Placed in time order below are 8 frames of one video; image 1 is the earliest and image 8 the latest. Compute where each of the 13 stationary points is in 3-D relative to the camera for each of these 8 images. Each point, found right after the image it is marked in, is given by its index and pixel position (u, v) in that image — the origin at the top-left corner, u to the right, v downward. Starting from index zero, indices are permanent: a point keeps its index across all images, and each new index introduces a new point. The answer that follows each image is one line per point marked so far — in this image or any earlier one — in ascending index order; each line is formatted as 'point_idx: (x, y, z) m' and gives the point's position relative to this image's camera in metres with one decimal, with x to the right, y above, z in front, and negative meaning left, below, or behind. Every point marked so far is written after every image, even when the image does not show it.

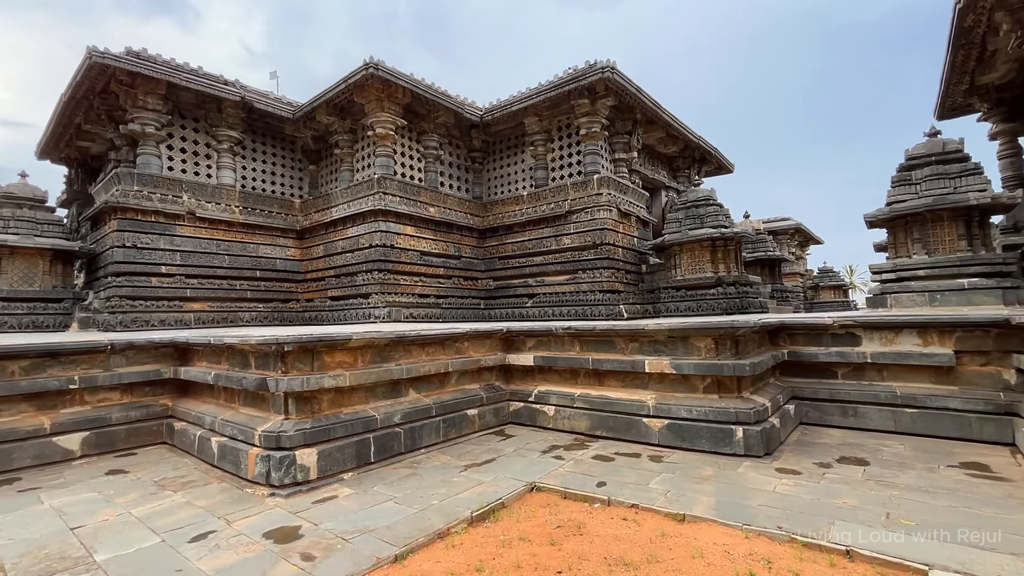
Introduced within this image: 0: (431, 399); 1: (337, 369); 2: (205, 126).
0: (-0.7, -1.0, +4.3) m
1: (-1.4, -0.6, +3.7) m
2: (-4.7, +2.5, +7.4) m
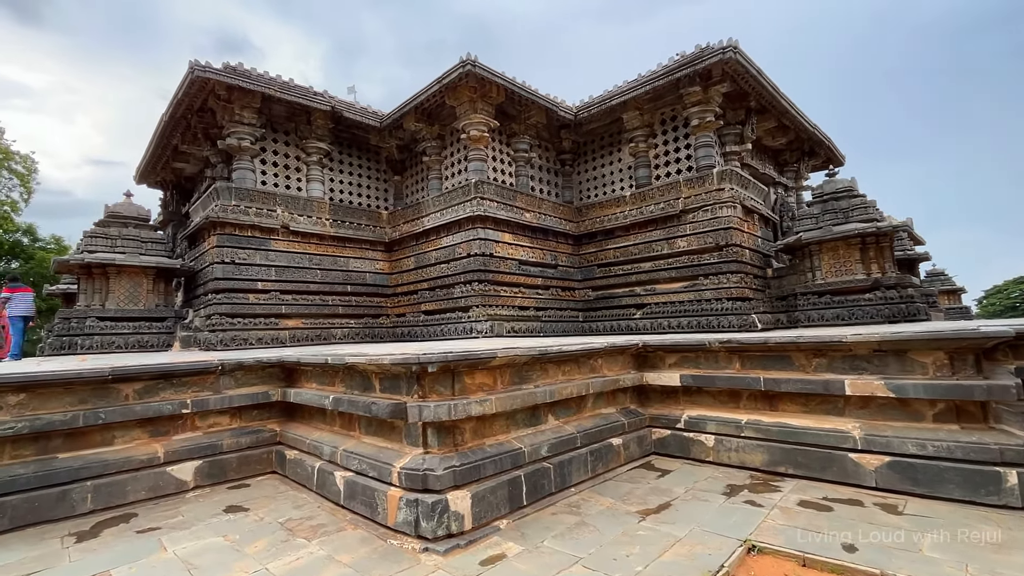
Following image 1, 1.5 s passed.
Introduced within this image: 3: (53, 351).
0: (+0.5, -1.1, +3.7) m
1: (-0.2, -0.7, +3.2) m
2: (-3.3, +2.3, +7.2) m
3: (-5.3, -0.7, +5.6) m
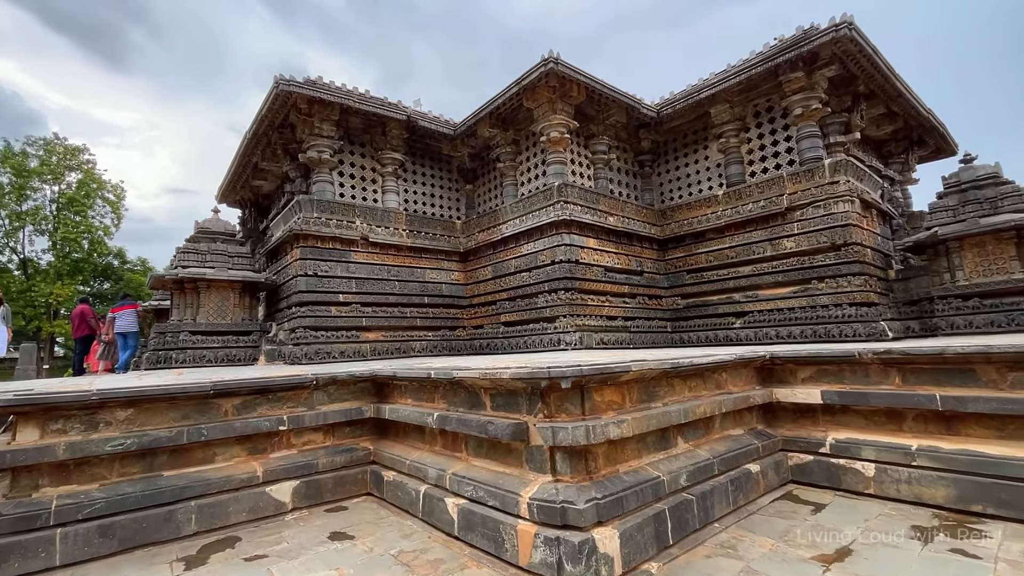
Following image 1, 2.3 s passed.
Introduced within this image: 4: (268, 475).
0: (+1.3, -1.1, +3.2) m
1: (+0.6, -0.7, +2.8) m
2: (-2.1, +2.1, +7.2) m
3: (-4.3, -0.9, +5.7) m
4: (-1.8, -1.4, +3.6) m
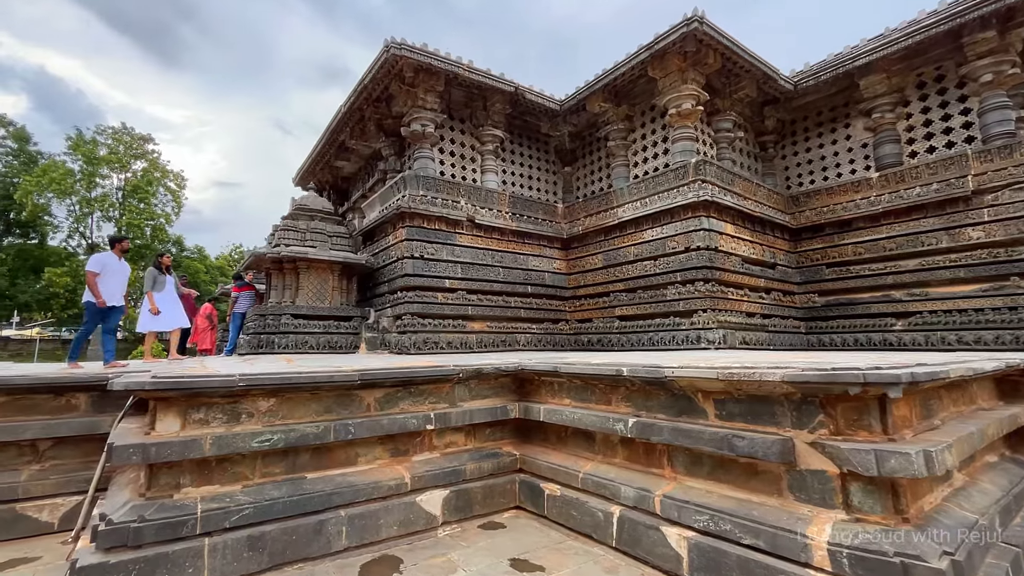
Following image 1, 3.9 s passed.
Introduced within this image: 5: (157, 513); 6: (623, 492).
0: (+2.5, -1.0, +2.5) m
1: (+1.7, -0.6, +2.1) m
2: (-0.6, +2.3, +6.7) m
3: (-2.9, -0.7, +5.4) m
4: (-0.6, -1.2, +3.1) m
5: (-1.7, -1.1, +2.3) m
6: (+0.6, -1.2, +2.7) m
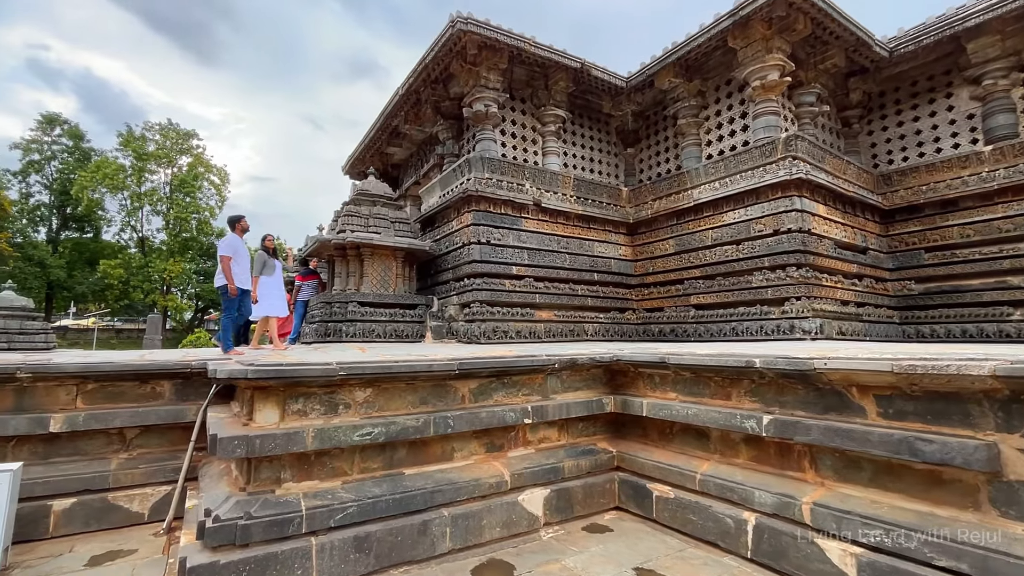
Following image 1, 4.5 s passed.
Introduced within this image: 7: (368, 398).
0: (+3.1, -0.9, +2.1) m
1: (+2.3, -0.5, +1.7) m
2: (+0.3, +2.4, +6.4) m
3: (-2.1, -0.6, +5.3) m
4: (0.0, -1.1, +2.8) m
5: (-1.1, -1.0, +2.2) m
6: (+1.2, -1.1, +2.4) m
7: (-0.8, -0.6, +2.6) m
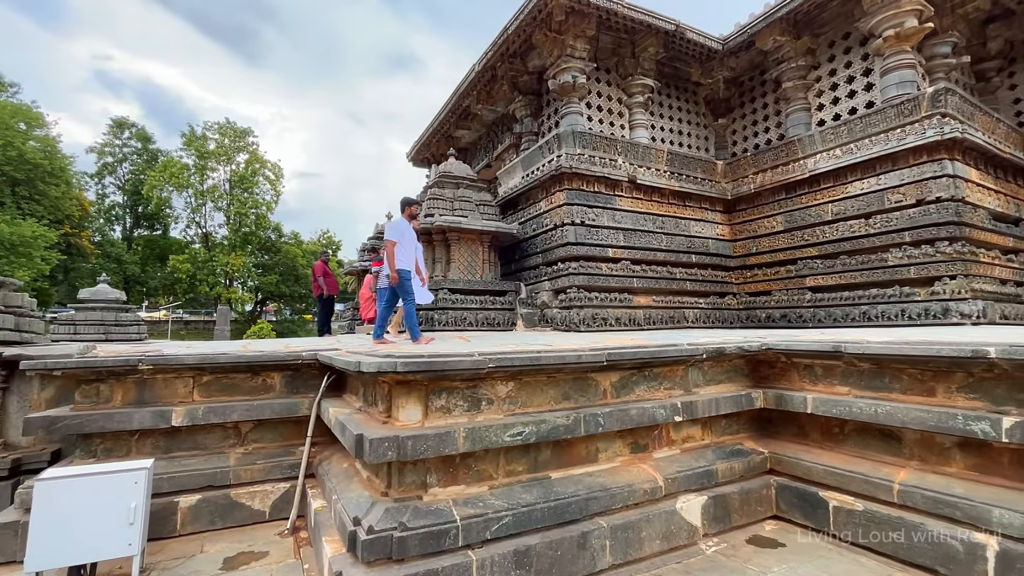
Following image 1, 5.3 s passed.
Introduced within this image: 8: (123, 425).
0: (+3.8, -0.8, +1.5) m
1: (+3.0, -0.4, +1.2) m
2: (+1.3, +2.6, +5.9) m
3: (-1.1, -0.4, +5.1) m
4: (+0.8, -1.0, +2.5) m
5: (-0.4, -0.9, +1.9) m
6: (+2.0, -0.9, +2.0) m
7: (0.0, -0.5, +2.3) m
8: (-2.2, -0.8, +2.7) m
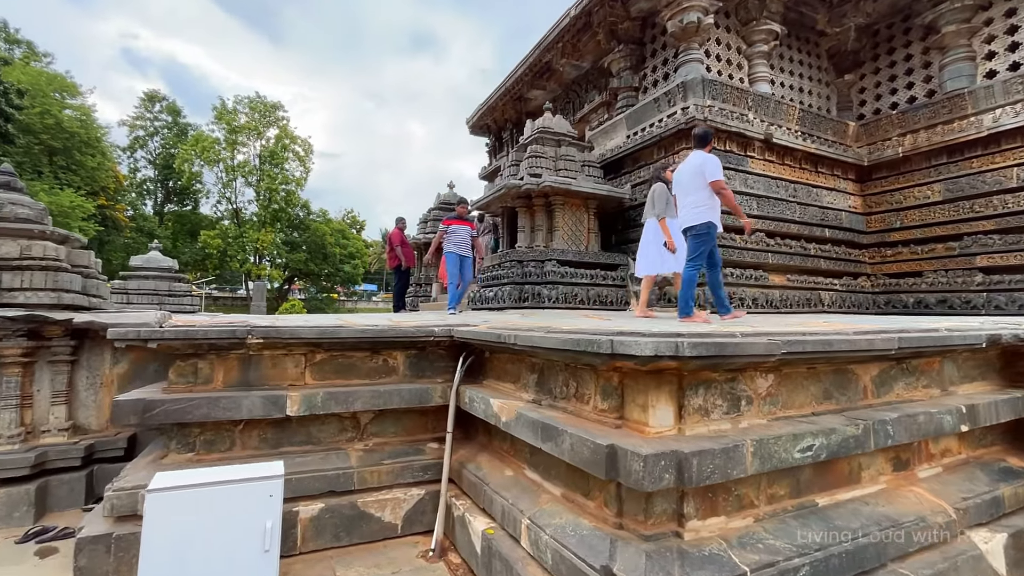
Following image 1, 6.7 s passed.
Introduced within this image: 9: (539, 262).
0: (+4.7, -0.8, +0.7) m
1: (+3.9, -0.4, +0.5) m
2: (+2.4, +2.9, +5.1) m
3: (-0.1, -0.1, +4.5) m
4: (+1.7, -0.9, +1.8) m
5: (+0.5, -0.8, +1.3) m
6: (+2.9, -0.8, +1.3) m
7: (+0.9, -0.4, +1.7) m
8: (-1.3, -0.6, +2.1) m
9: (+0.1, +0.2, +4.4) m
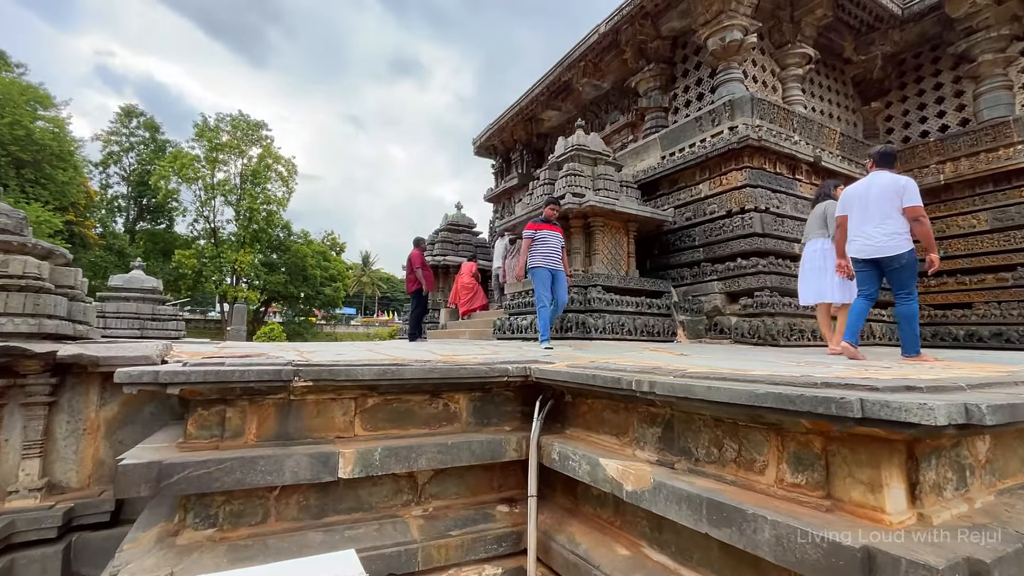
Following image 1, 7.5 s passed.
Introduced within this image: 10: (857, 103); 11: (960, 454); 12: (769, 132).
0: (+5.2, -0.9, +0.6) m
1: (+4.4, -0.5, +0.2) m
2: (+2.7, +2.6, +5.0) m
3: (+0.2, -0.4, +4.1) m
4: (+2.2, -1.0, +1.5) m
5: (+0.9, -0.9, +0.9) m
6: (+3.3, -1.0, +1.0) m
7: (+1.3, -0.5, +1.3) m
8: (-0.8, -0.7, +1.7) m
9: (+0.4, 0.0, +4.1) m
10: (+4.1, +2.2, +5.7) m
11: (+1.2, -0.4, +1.2) m
12: (+2.2, +1.3, +4.1) m
